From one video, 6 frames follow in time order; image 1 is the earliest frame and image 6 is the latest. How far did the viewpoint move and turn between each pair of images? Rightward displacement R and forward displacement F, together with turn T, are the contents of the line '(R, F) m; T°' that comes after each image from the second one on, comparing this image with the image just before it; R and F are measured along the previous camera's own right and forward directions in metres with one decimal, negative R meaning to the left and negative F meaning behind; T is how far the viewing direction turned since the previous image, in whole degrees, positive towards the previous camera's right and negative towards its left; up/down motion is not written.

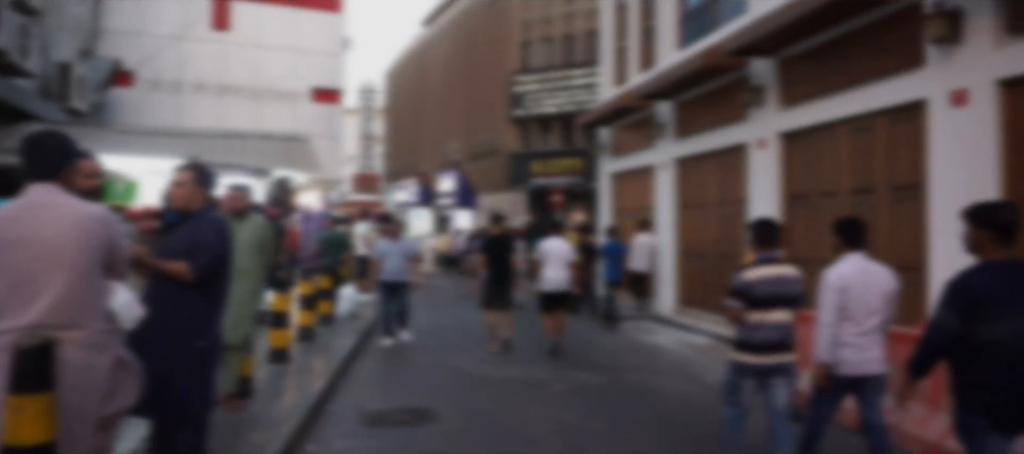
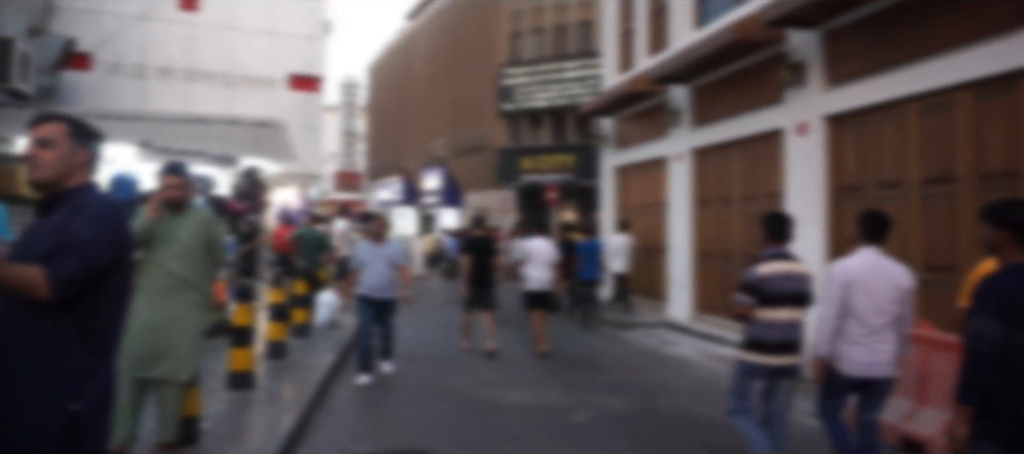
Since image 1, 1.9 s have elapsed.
(-0.3, +1.9) m; +1°
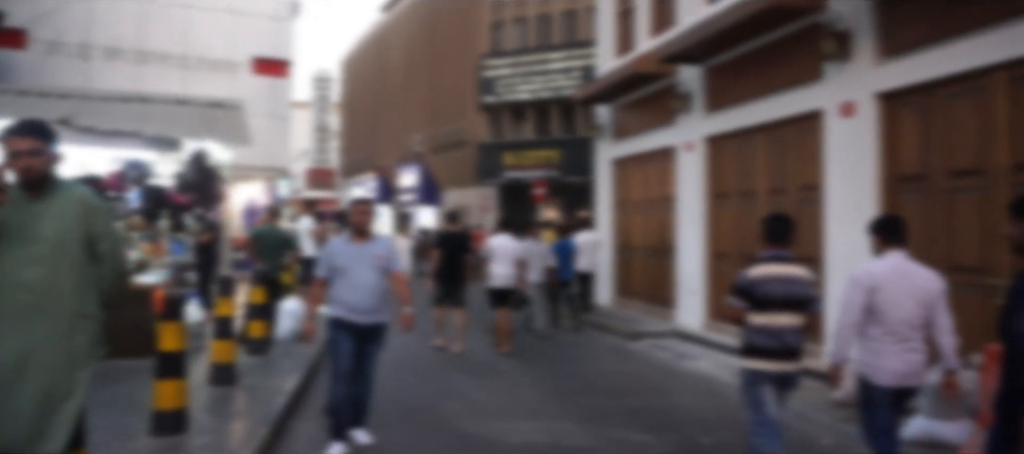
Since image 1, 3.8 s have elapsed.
(-0.2, +1.9) m; +1°
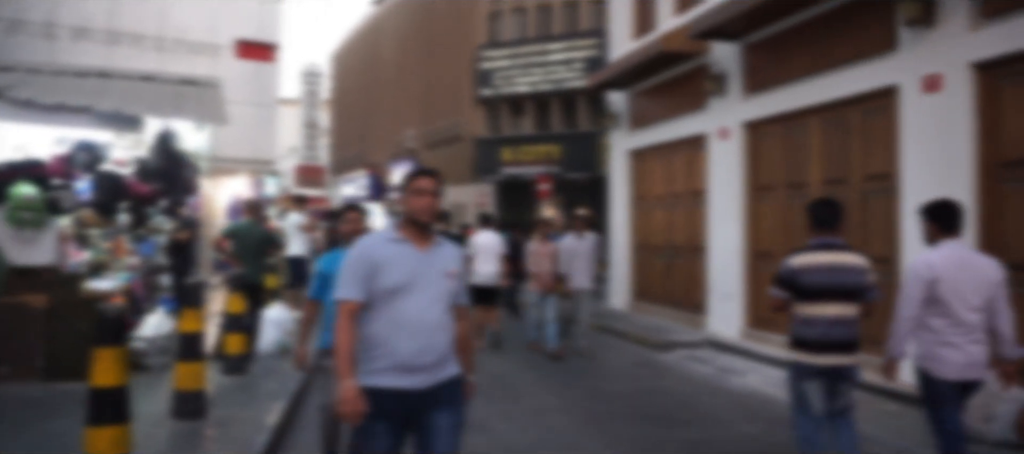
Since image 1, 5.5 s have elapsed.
(-0.3, +1.7) m; +1°
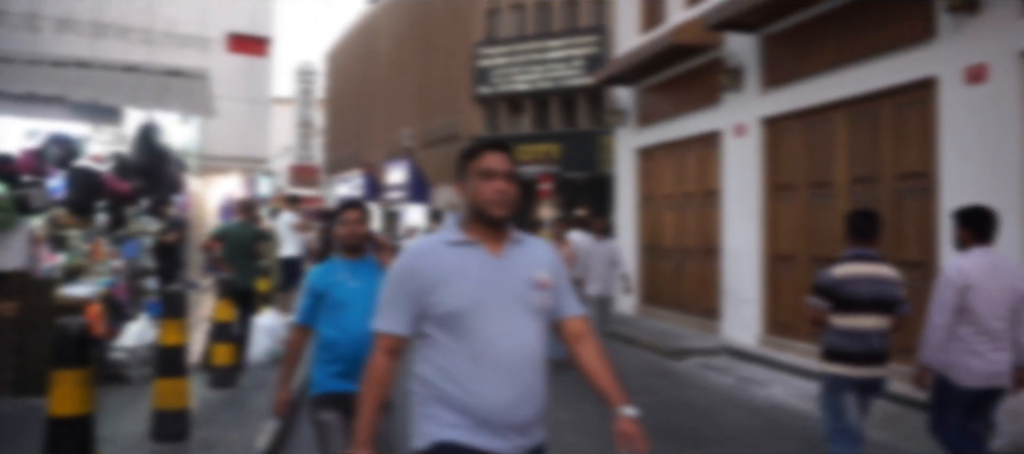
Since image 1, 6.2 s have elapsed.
(-0.1, +0.7) m; 0°
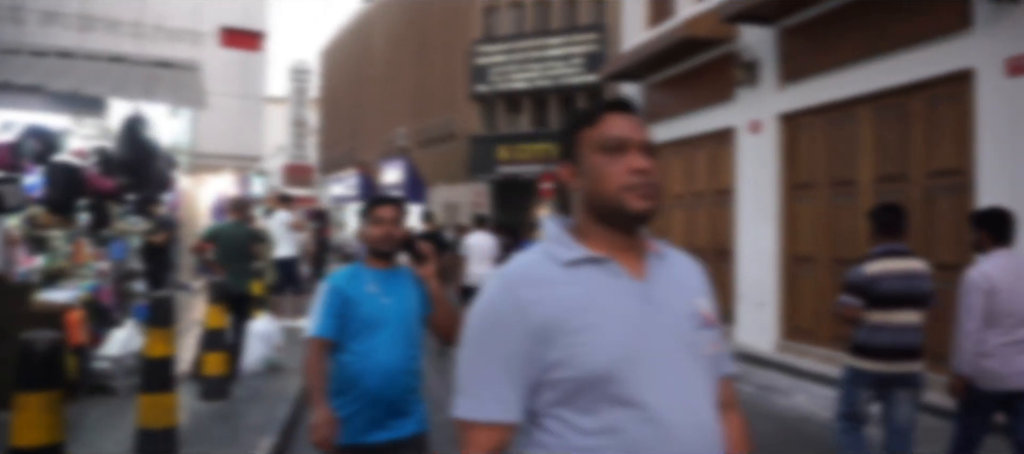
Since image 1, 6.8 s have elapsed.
(-0.1, +0.5) m; 0°
